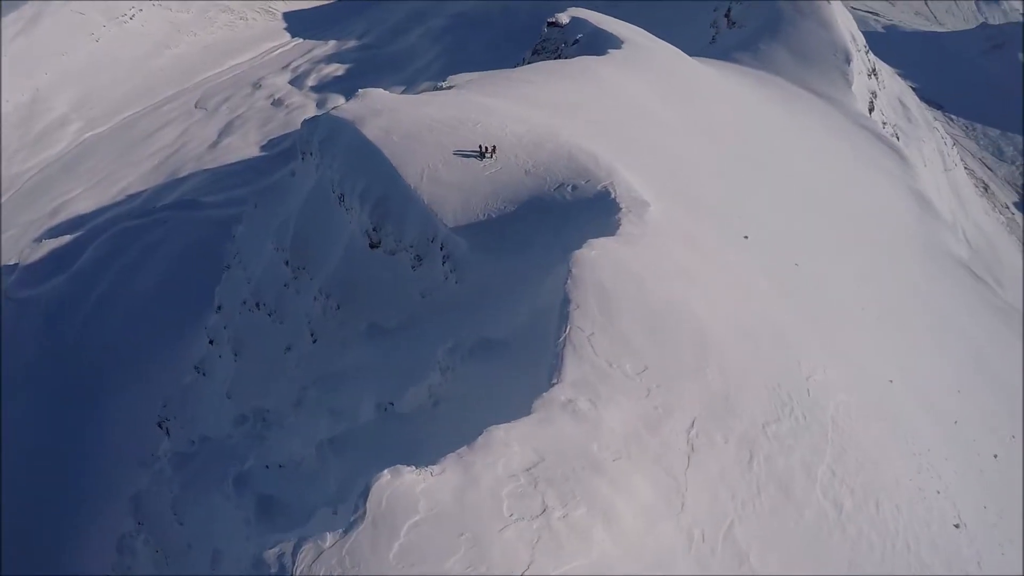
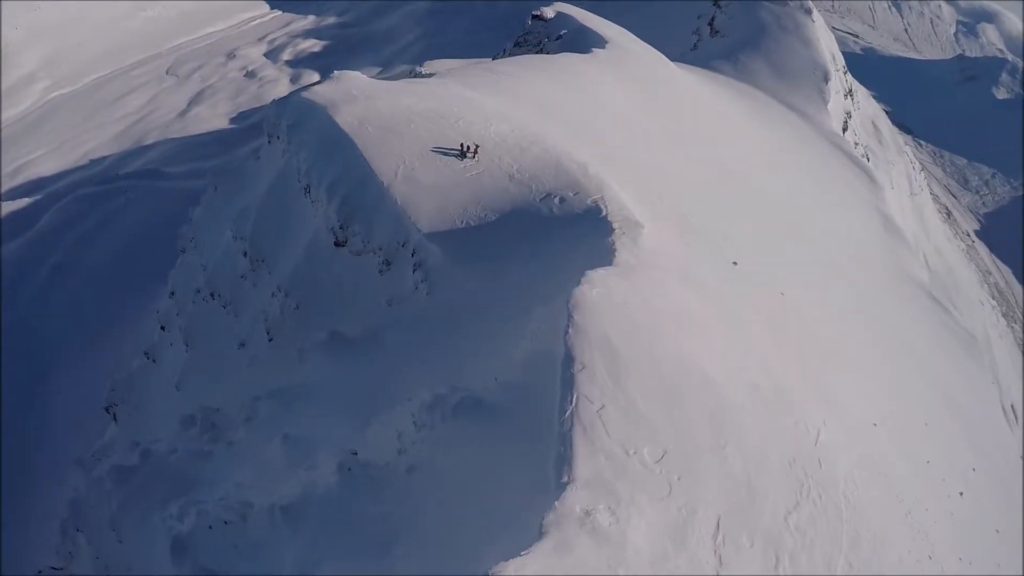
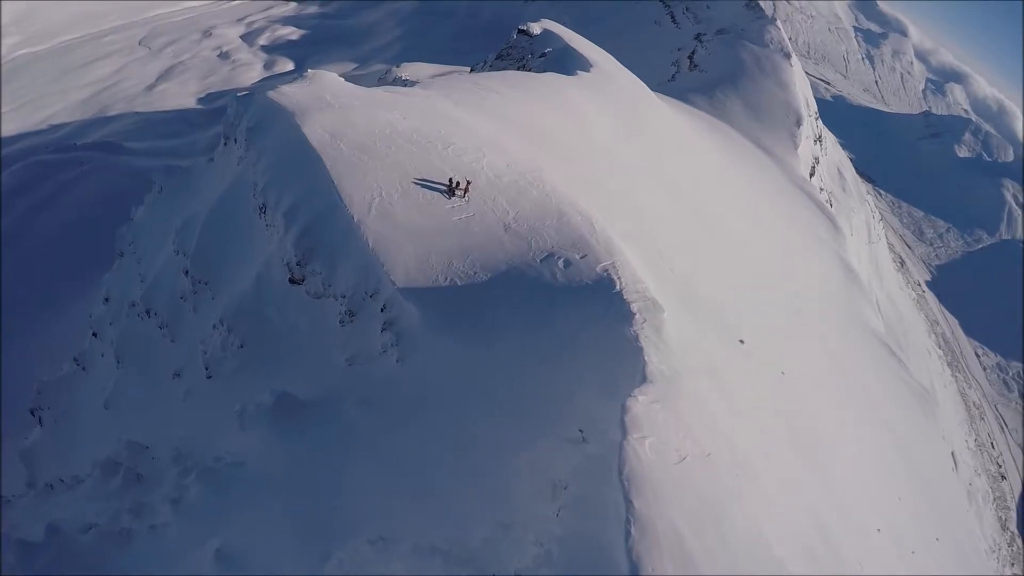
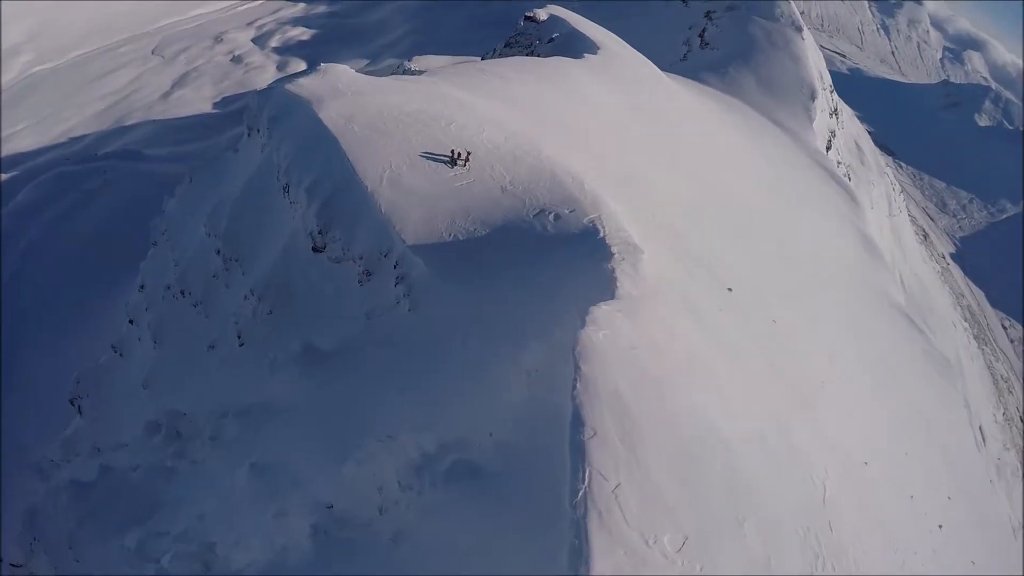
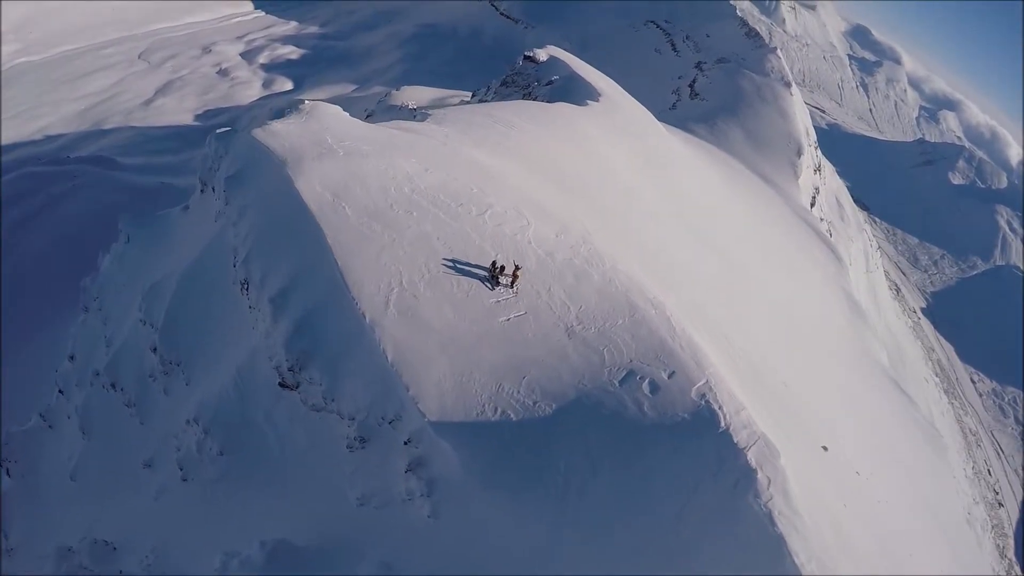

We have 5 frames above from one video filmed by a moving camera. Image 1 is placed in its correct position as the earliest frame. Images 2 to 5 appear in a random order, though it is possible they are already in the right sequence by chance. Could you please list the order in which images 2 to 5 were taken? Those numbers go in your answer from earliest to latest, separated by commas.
2, 4, 3, 5
